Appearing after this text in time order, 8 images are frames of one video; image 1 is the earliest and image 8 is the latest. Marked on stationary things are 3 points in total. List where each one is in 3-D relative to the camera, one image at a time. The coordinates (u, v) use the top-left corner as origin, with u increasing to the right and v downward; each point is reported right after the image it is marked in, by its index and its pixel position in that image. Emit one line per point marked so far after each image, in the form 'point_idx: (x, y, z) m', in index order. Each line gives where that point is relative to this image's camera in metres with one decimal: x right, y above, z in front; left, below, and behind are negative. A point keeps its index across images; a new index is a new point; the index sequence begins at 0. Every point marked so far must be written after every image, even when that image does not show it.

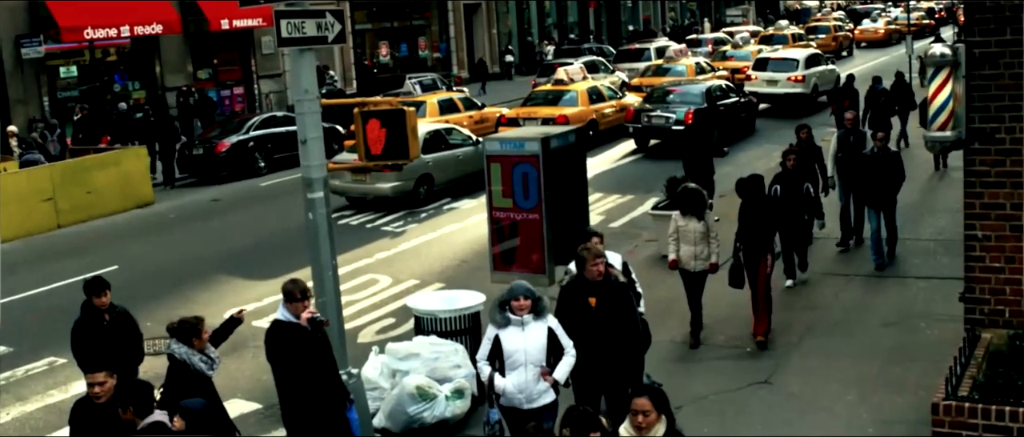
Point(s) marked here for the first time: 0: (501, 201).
0: (-0.1, +0.2, +11.6) m
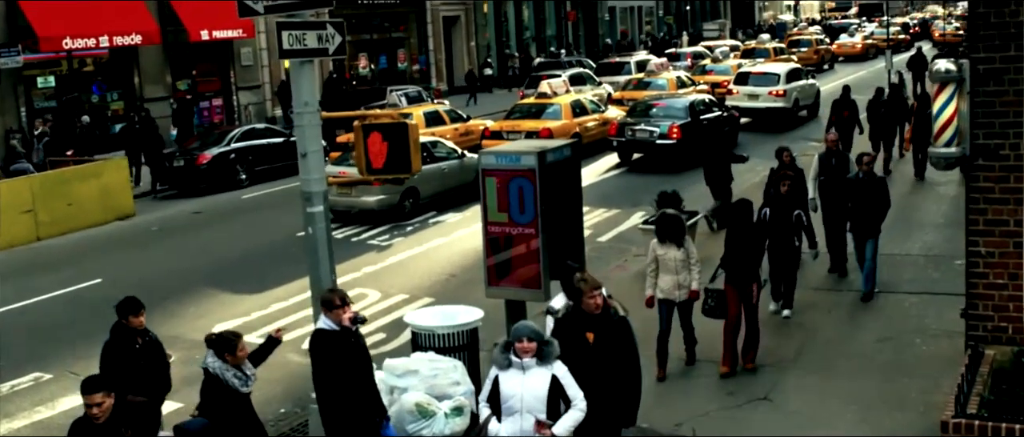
0: (-0.1, 0.0, +11.5) m
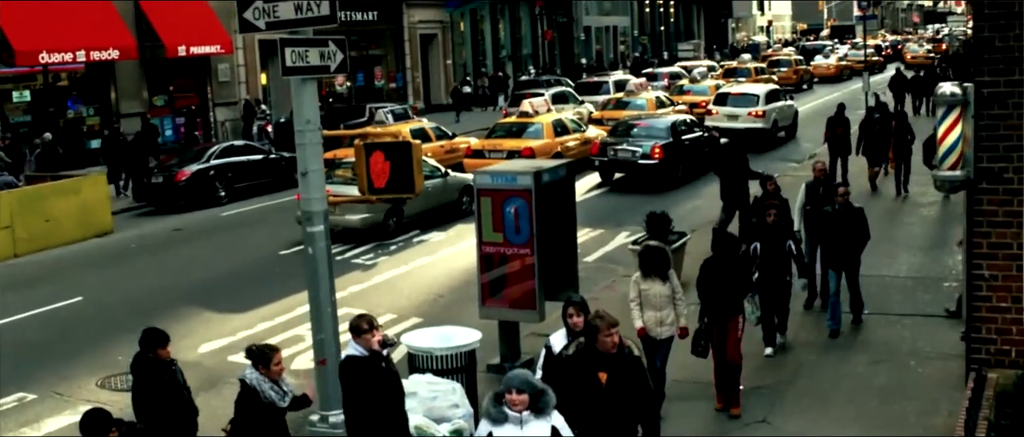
0: (-0.2, -0.2, +11.4) m
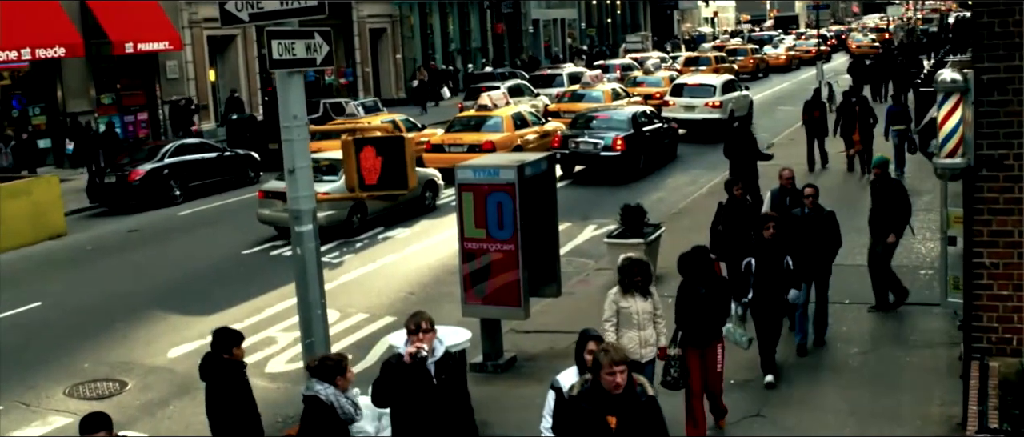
0: (-0.3, -0.1, +11.1) m
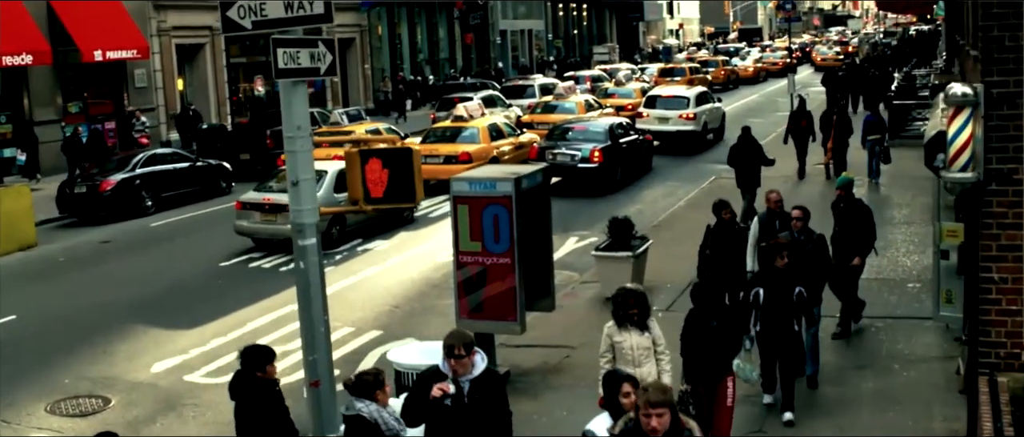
0: (-0.4, -0.2, +10.9) m
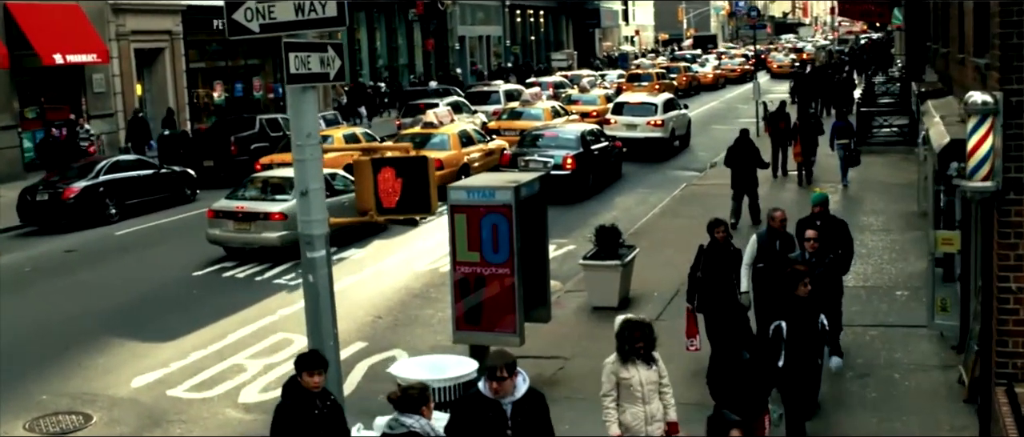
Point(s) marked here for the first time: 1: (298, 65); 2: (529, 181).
0: (-0.4, -0.3, +10.7) m
1: (-1.3, +0.9, +7.4) m
2: (+0.2, +0.3, +10.7) m
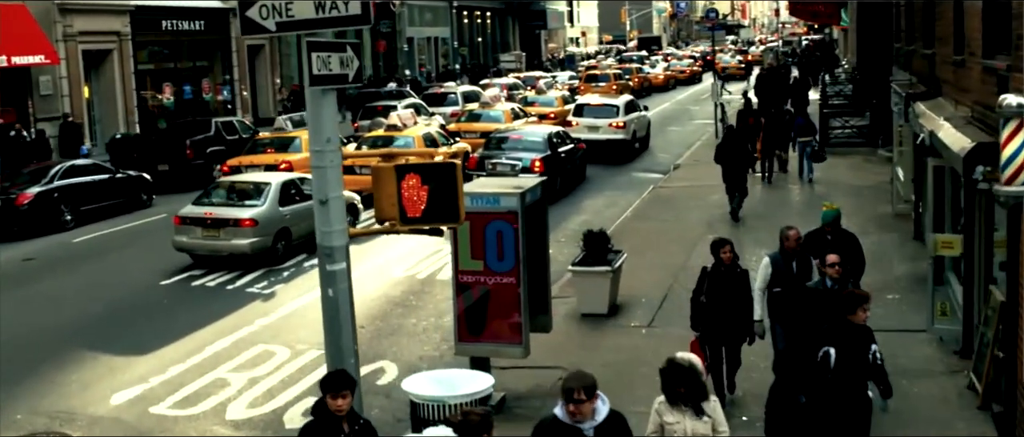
0: (-0.4, -0.4, +10.3) m
1: (-1.1, +0.9, +7.0) m
2: (+0.2, +0.3, +10.3) m
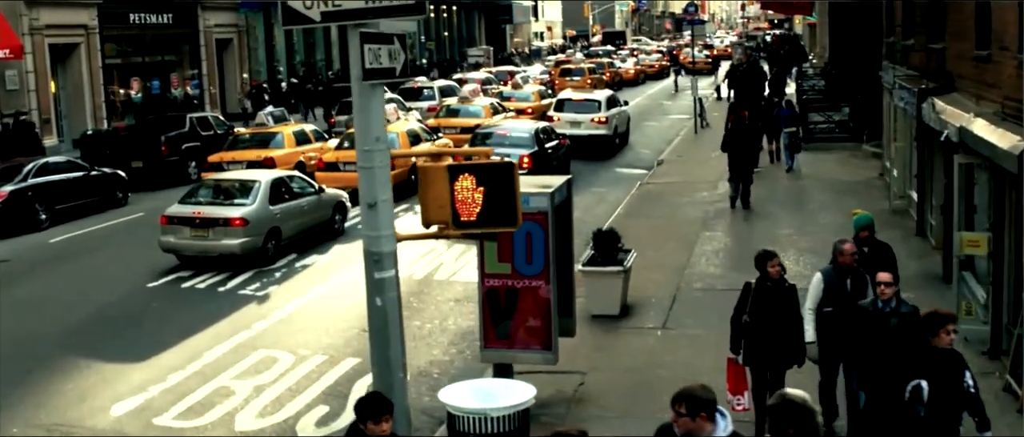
0: (-0.1, -0.4, +9.8) m
1: (-0.8, +0.9, +6.5) m
2: (+0.4, +0.3, +9.9) m
